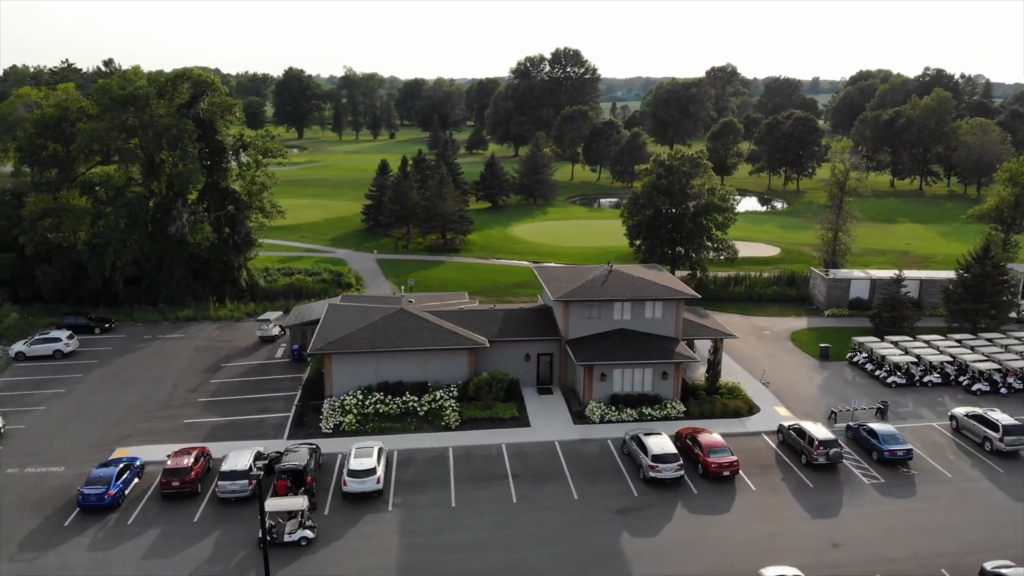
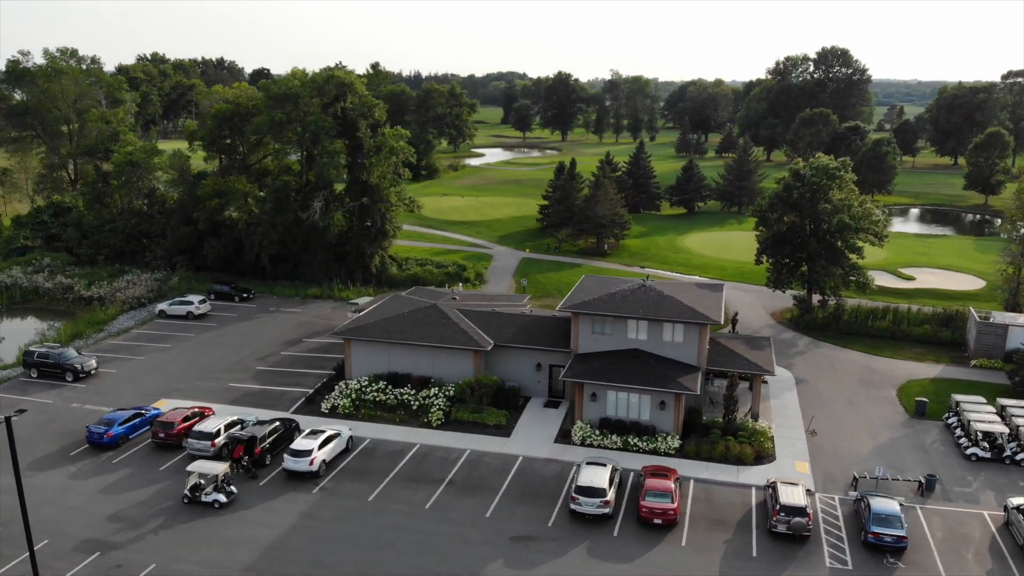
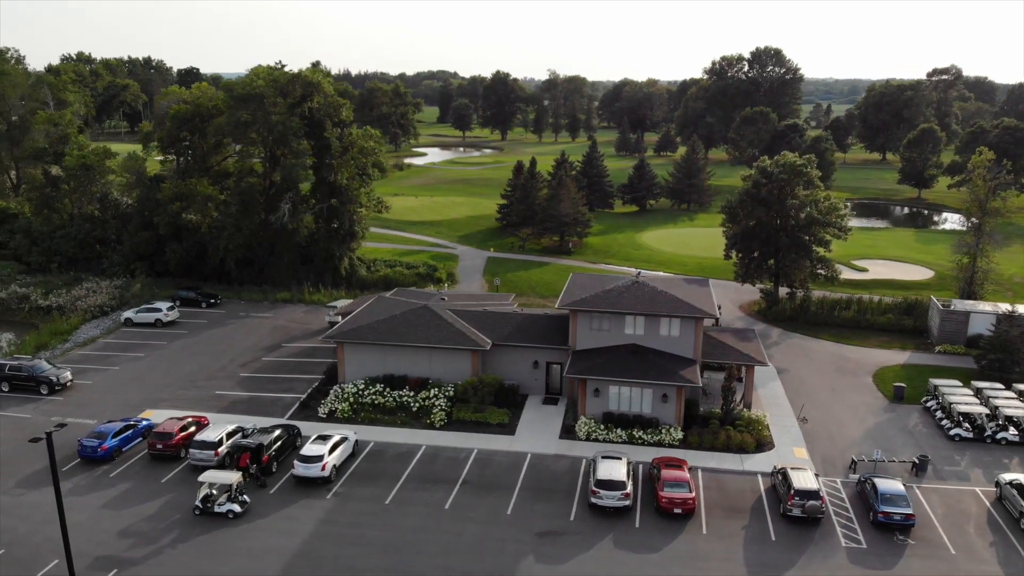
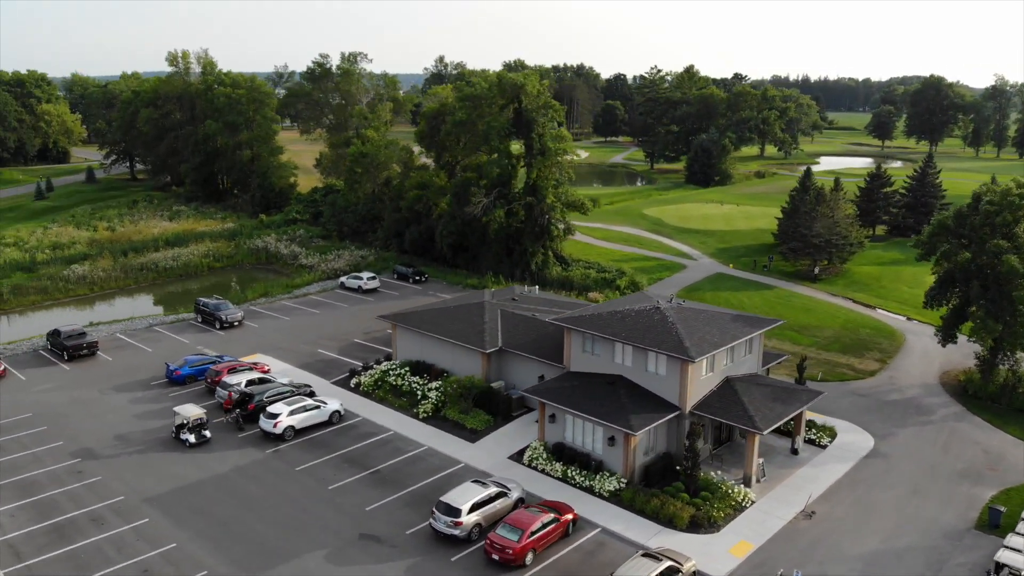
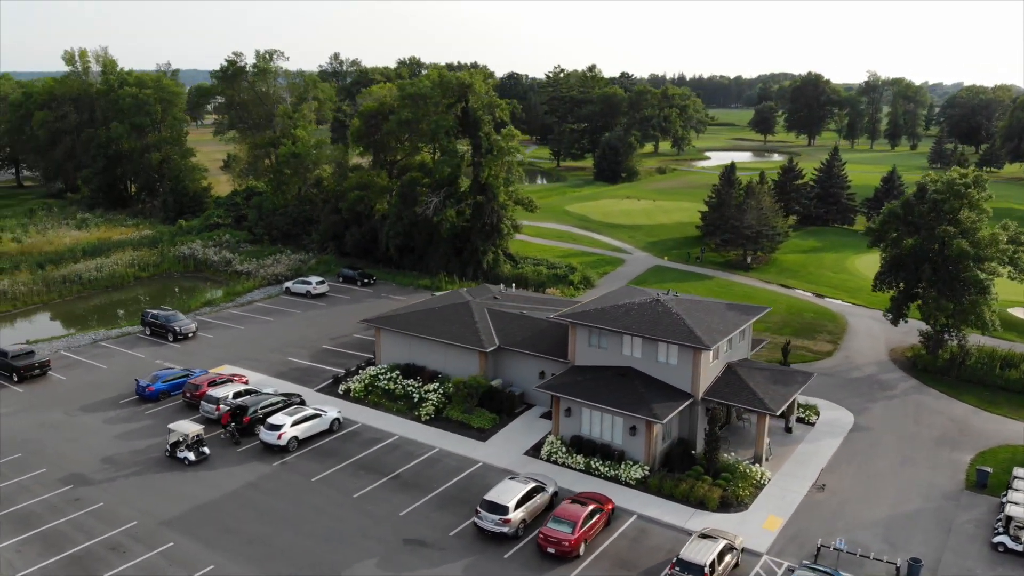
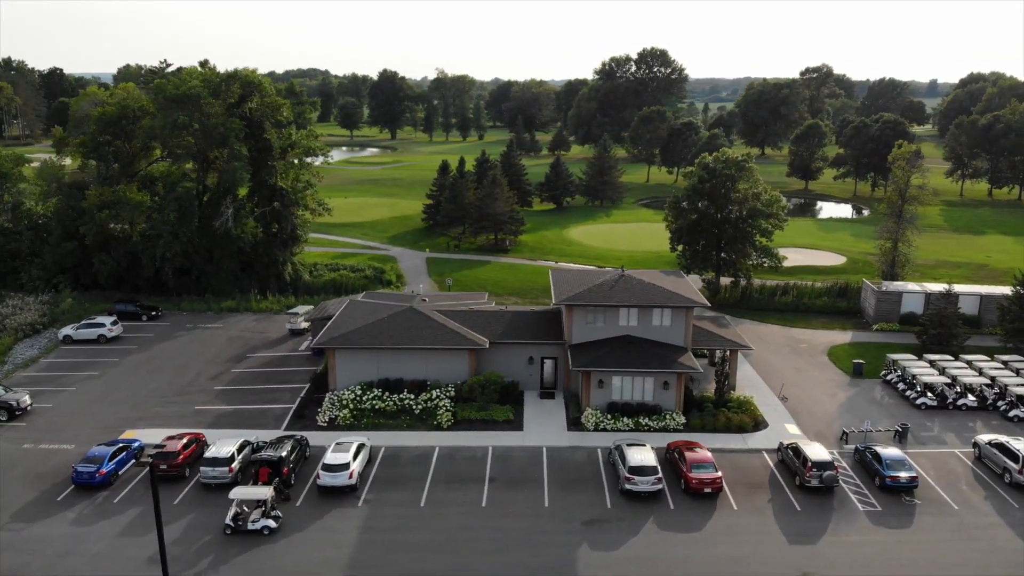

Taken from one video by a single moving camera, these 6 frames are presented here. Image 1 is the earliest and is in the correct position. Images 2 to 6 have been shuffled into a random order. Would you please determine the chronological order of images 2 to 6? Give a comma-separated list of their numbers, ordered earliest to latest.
6, 3, 2, 5, 4
